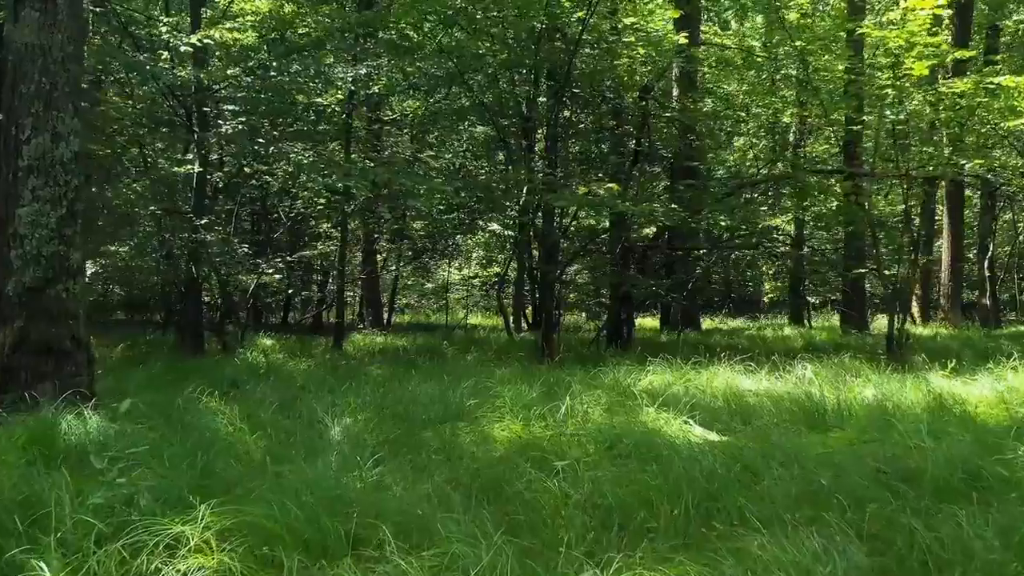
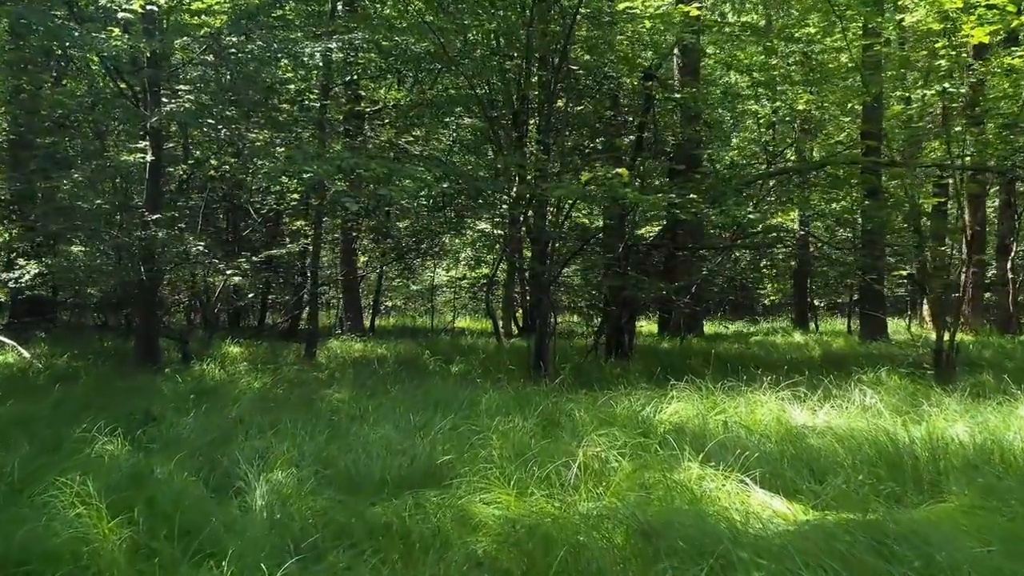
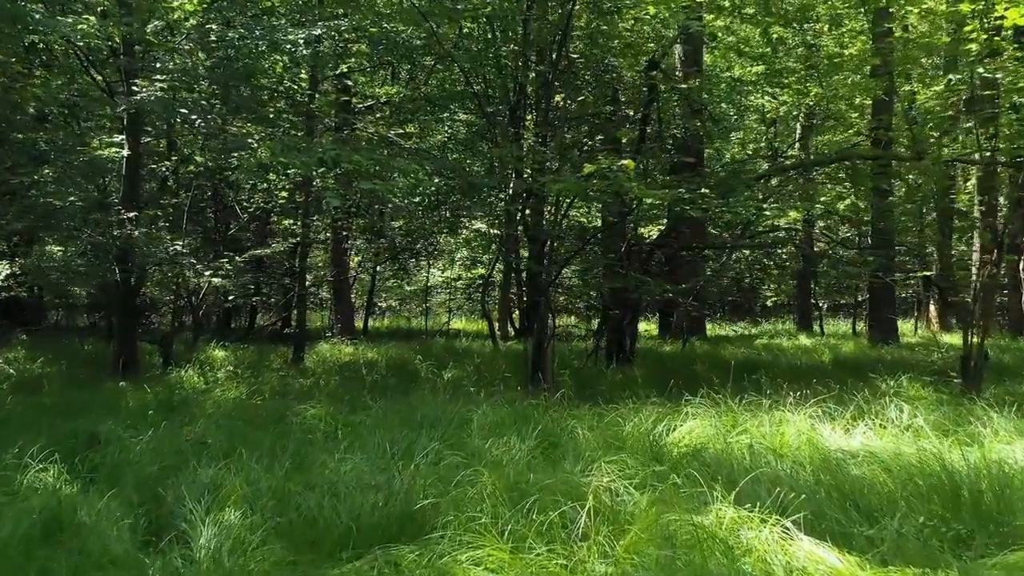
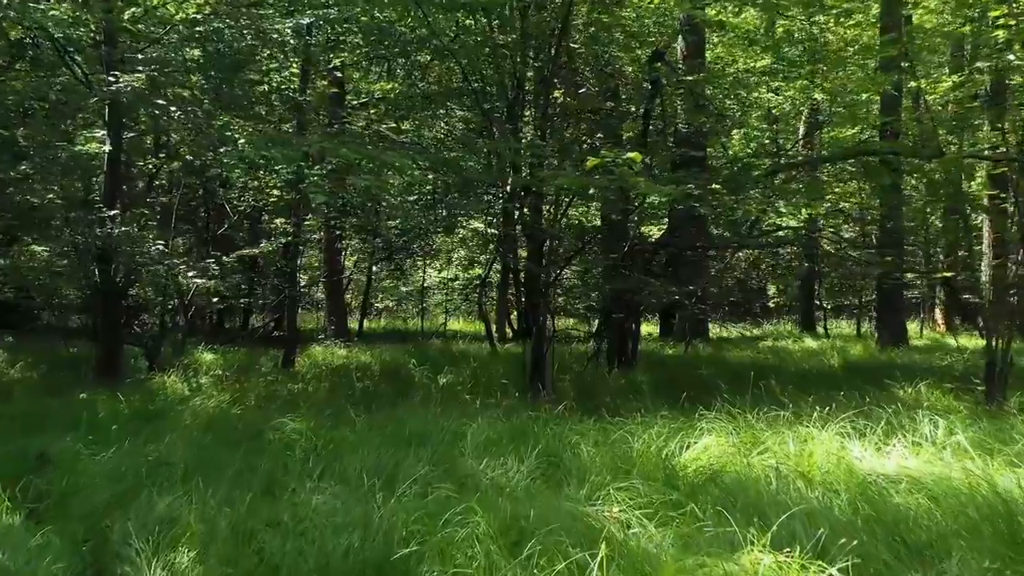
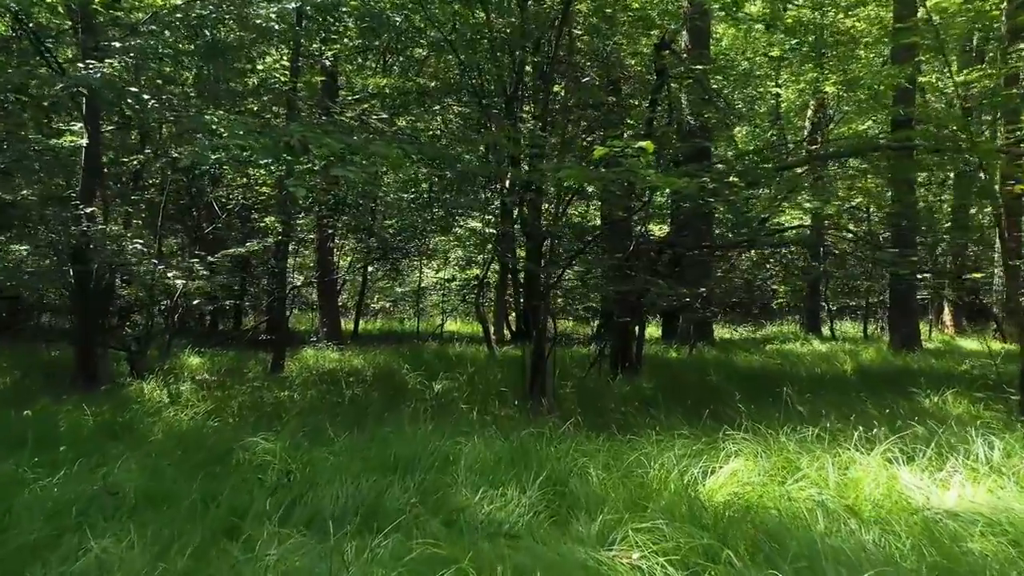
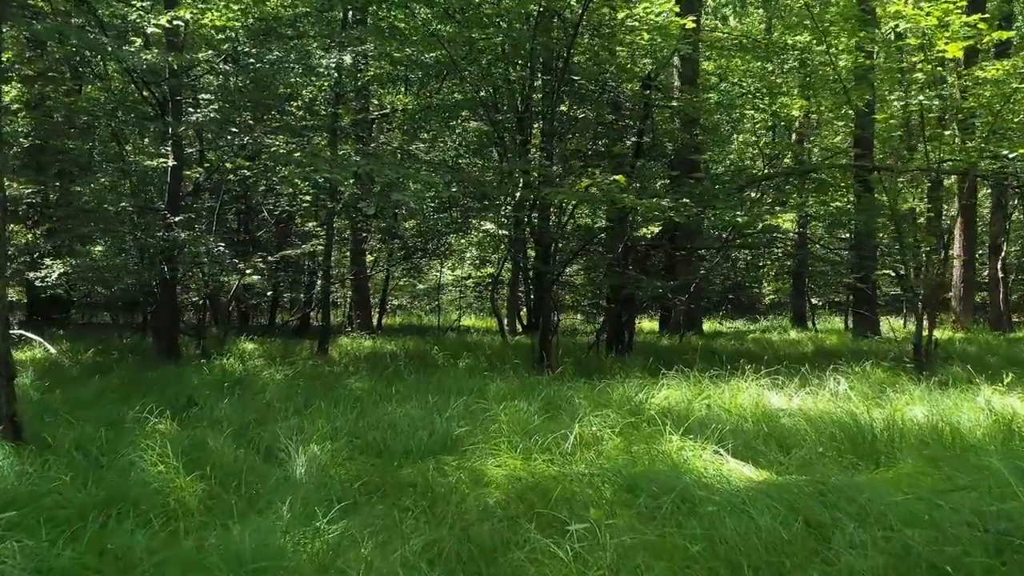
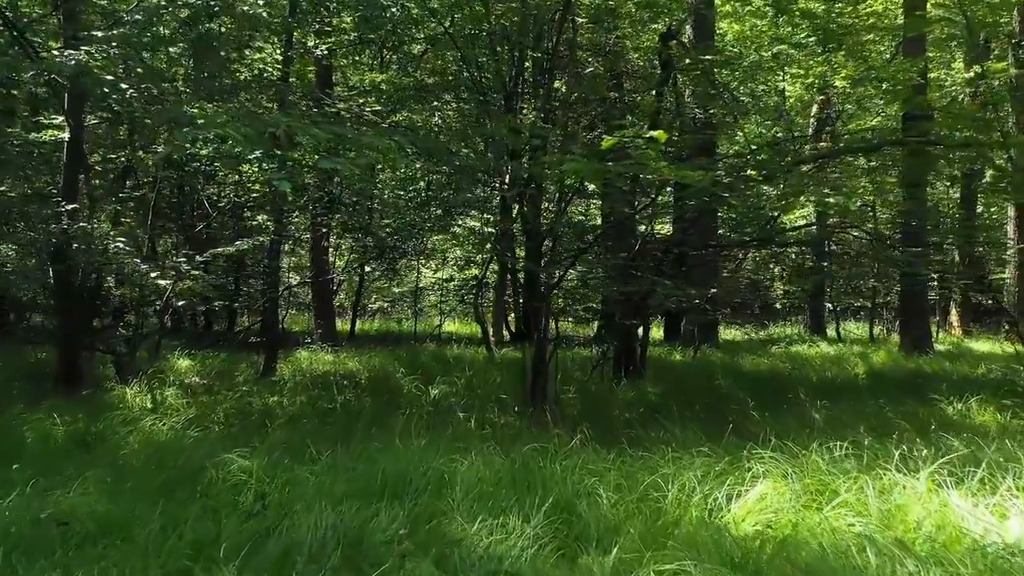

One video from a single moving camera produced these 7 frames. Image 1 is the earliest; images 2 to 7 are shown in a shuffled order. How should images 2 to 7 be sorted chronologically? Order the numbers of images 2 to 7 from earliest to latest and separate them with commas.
6, 2, 3, 4, 5, 7
